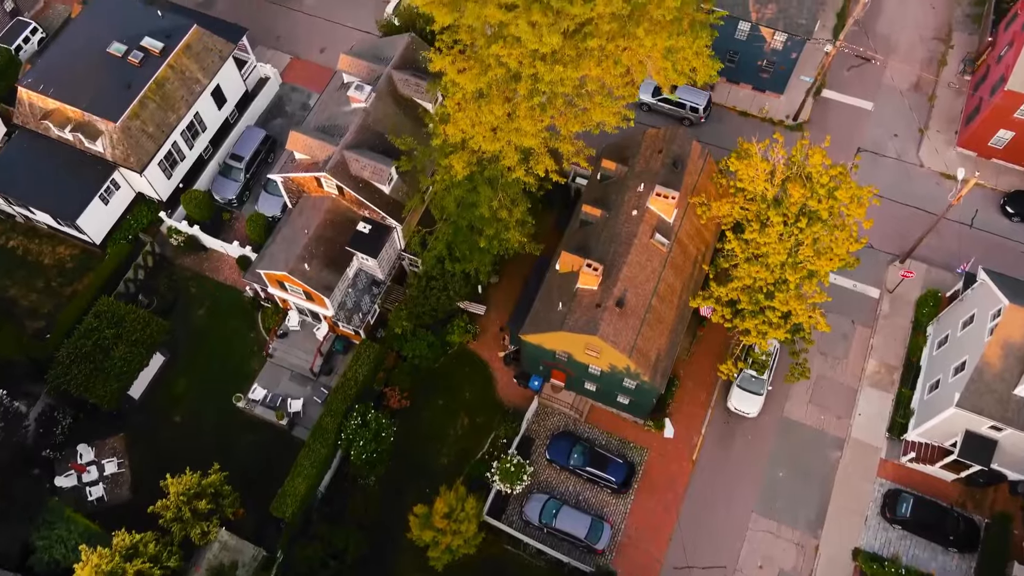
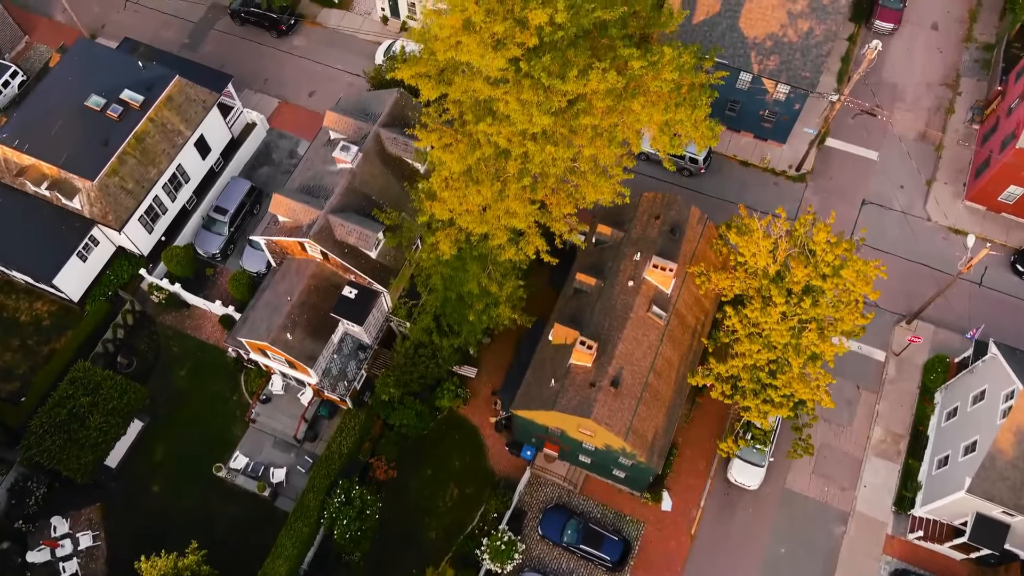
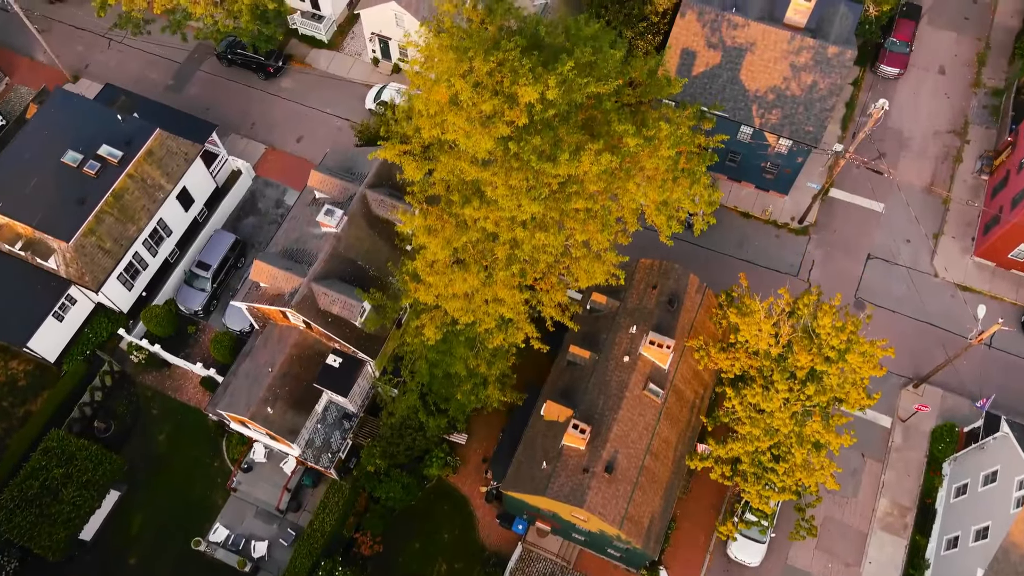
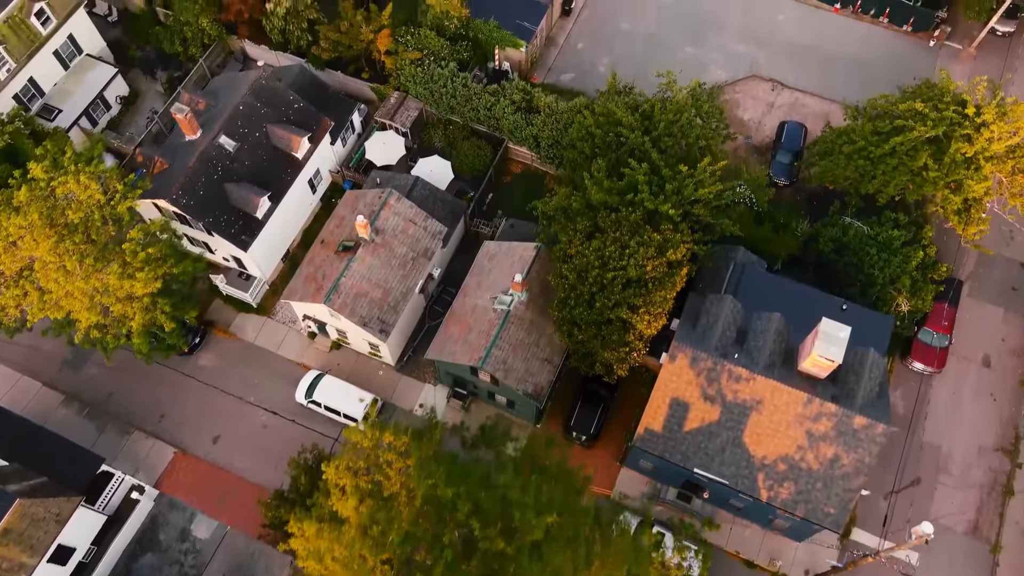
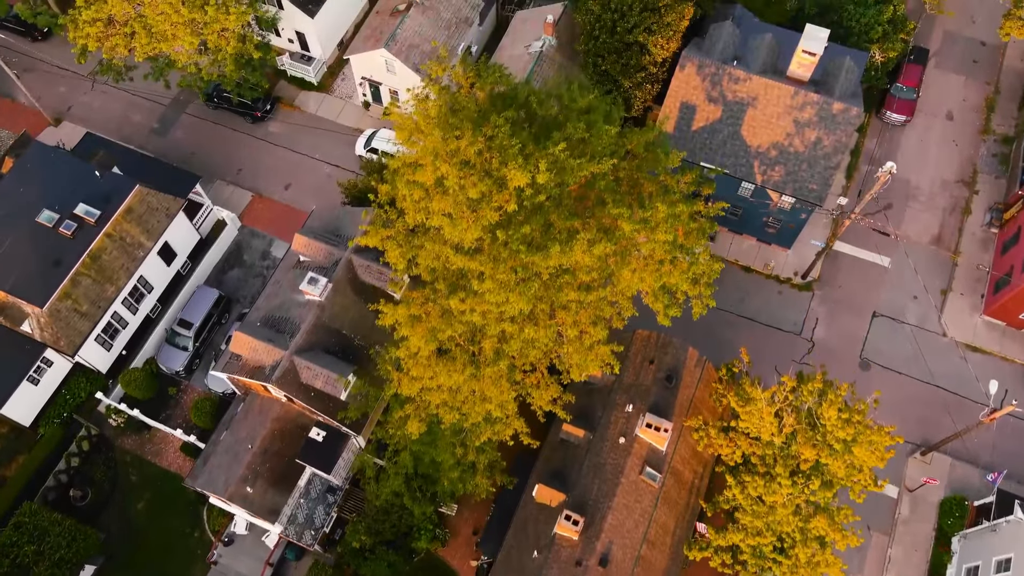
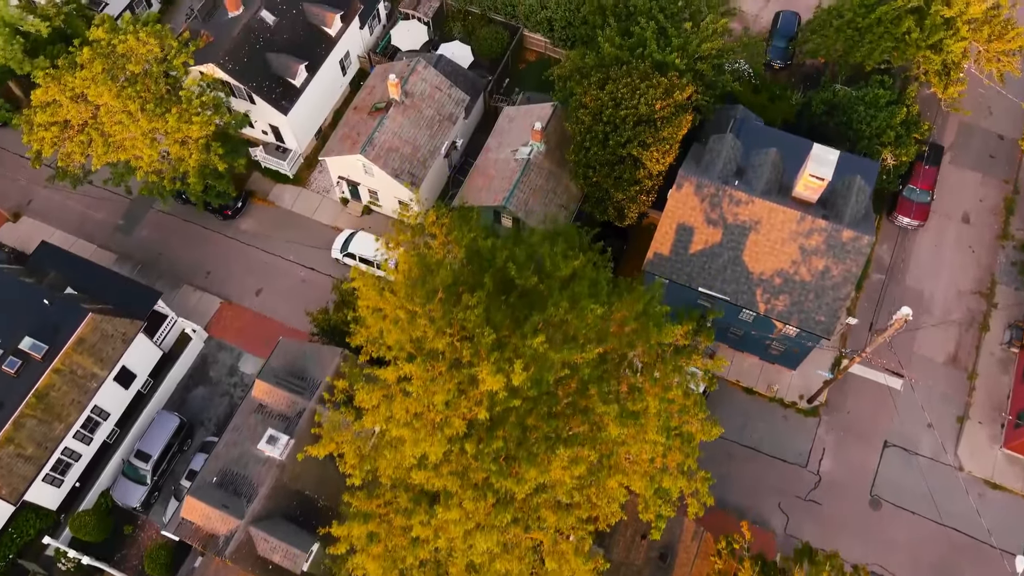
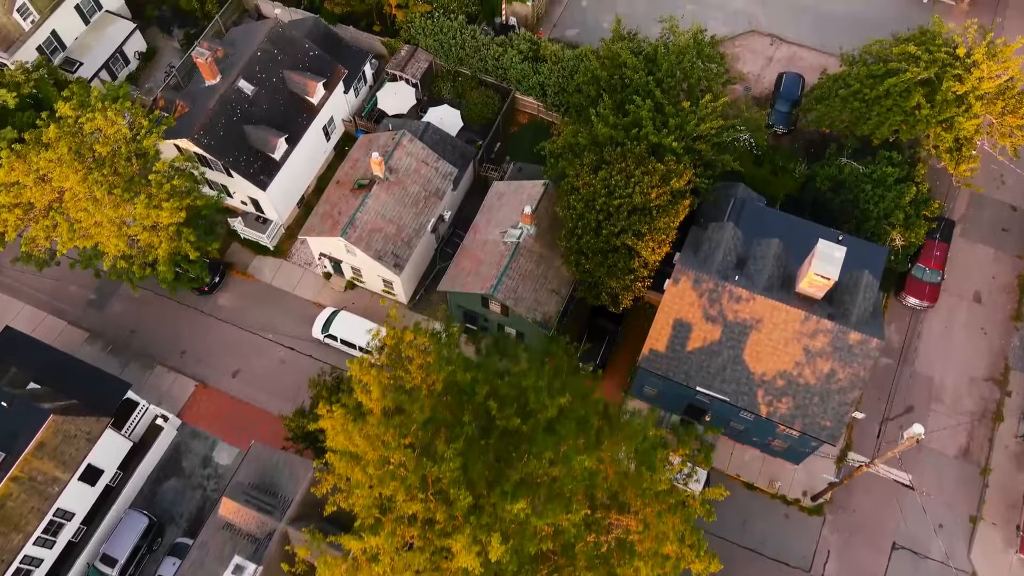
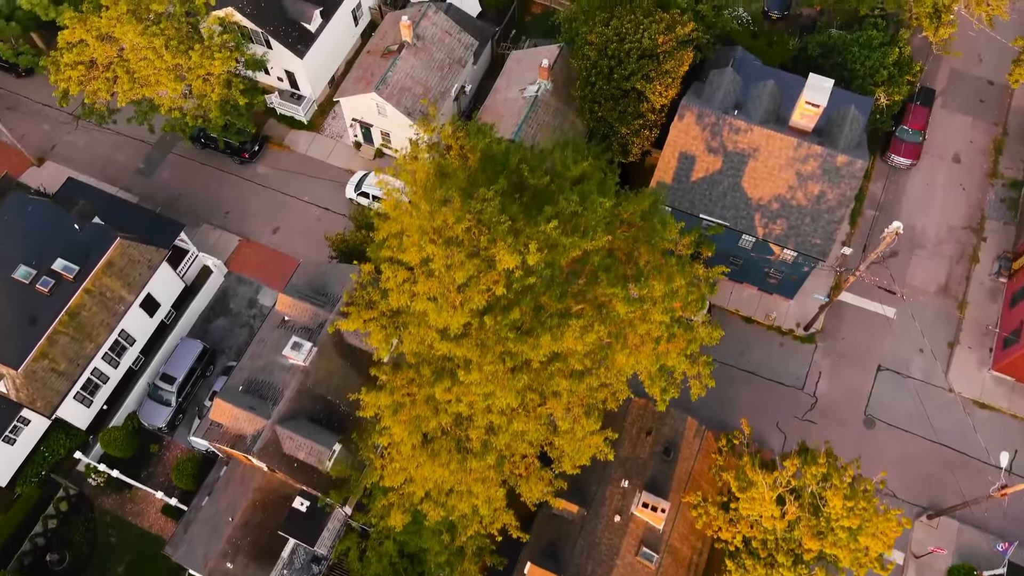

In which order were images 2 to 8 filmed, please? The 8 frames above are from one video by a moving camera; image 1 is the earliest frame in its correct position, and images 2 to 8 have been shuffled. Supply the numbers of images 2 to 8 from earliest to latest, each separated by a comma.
2, 3, 5, 8, 6, 7, 4
